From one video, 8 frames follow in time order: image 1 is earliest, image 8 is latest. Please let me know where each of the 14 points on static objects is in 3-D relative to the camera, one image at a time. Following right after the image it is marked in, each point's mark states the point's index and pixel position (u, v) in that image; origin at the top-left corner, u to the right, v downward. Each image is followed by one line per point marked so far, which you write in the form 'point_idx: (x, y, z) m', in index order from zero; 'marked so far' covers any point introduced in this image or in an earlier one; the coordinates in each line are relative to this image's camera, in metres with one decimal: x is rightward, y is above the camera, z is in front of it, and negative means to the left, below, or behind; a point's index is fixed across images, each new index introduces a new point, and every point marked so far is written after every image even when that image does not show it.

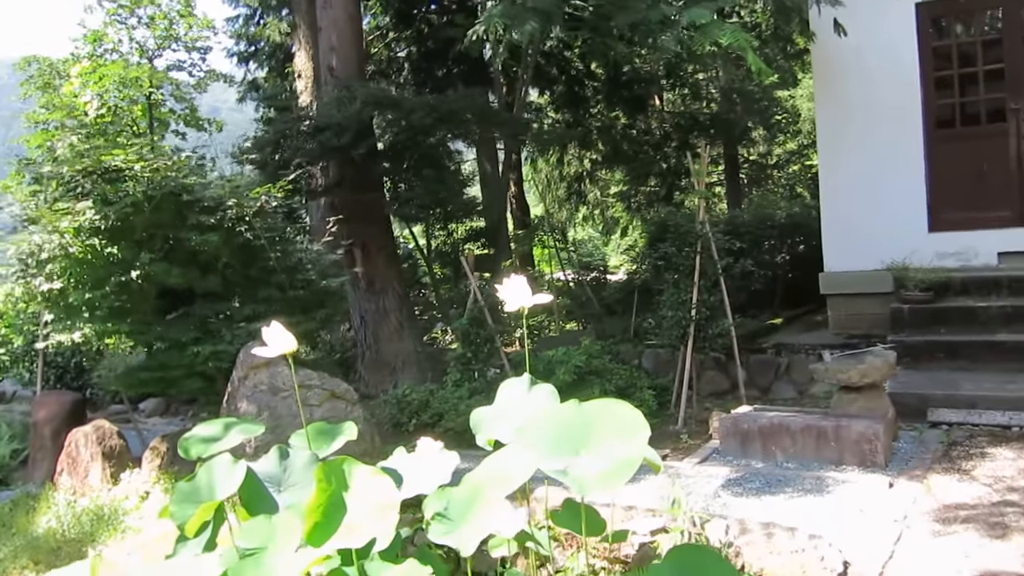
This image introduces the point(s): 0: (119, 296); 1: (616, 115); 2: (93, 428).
0: (-2.1, 0.0, +4.4) m
1: (+1.5, +2.1, +11.0) m
2: (-2.3, -0.8, +4.8) m
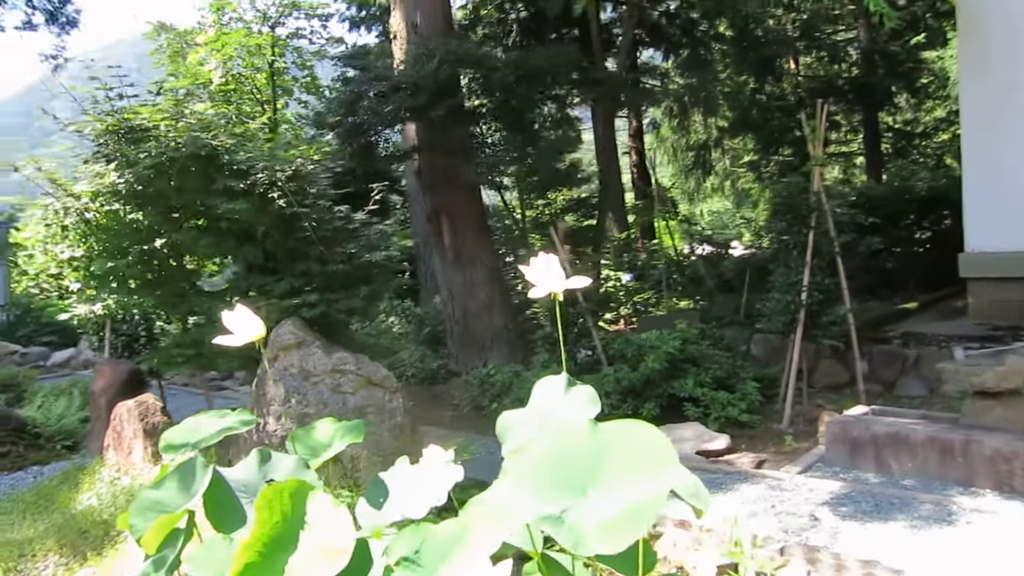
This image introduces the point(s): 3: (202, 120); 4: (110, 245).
0: (-1.8, +0.1, +4.1) m
1: (+2.7, +2.4, +10.1) m
2: (-1.9, -0.6, +4.6) m
3: (-1.7, +0.9, +4.6) m
4: (-1.9, +0.2, +4.1) m
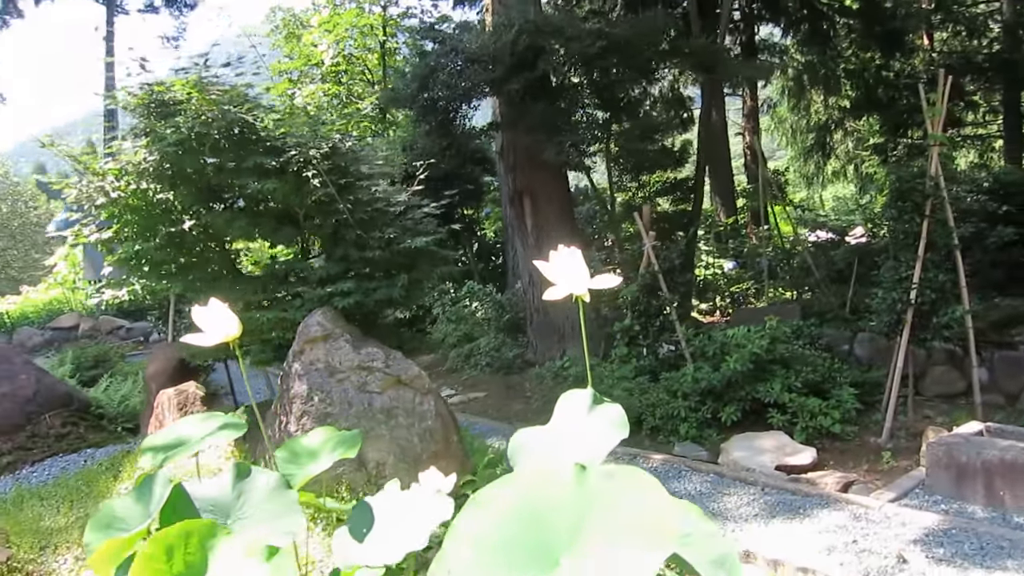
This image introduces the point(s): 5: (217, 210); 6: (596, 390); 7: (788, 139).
0: (-1.6, +0.2, +3.9) m
1: (+3.7, +2.5, +9.2) m
2: (-1.7, -0.5, +4.4) m
3: (-1.4, +1.0, +4.4) m
4: (-1.7, +0.3, +3.9) m
5: (-1.3, +0.4, +4.0) m
6: (+0.5, -0.6, +5.3) m
7: (+3.9, +2.1, +12.1) m
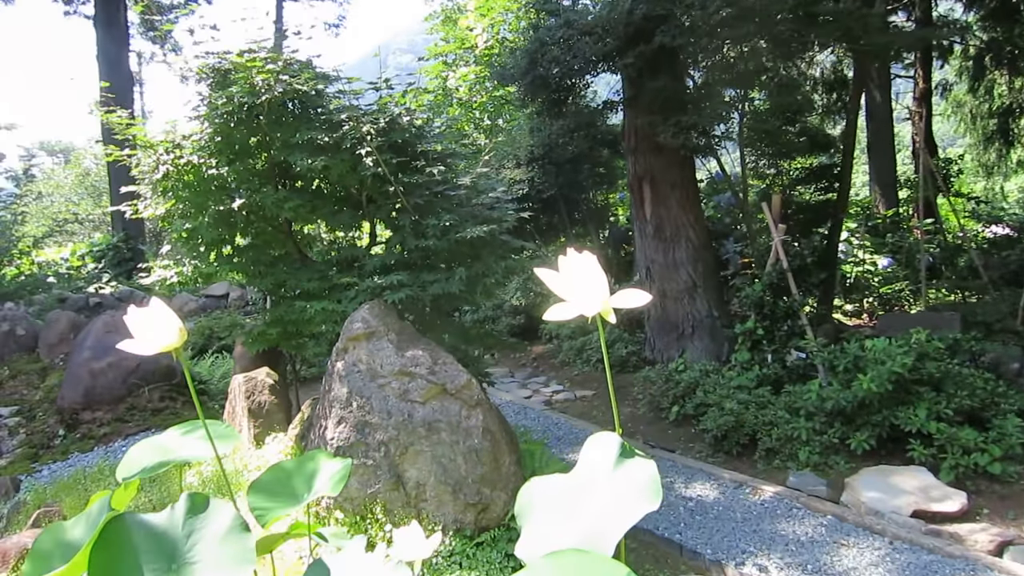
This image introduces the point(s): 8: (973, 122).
0: (-1.2, +0.2, +3.6) m
1: (+4.9, +2.4, +7.9) m
2: (-1.3, -0.4, +4.1) m
3: (-0.9, +1.1, +4.1) m
4: (-1.4, +0.3, +3.6) m
5: (-1.0, +0.4, +3.6) m
6: (+1.0, -0.6, +4.7) m
7: (+5.6, +2.0, +10.8) m
8: (+5.6, +2.1, +10.7) m
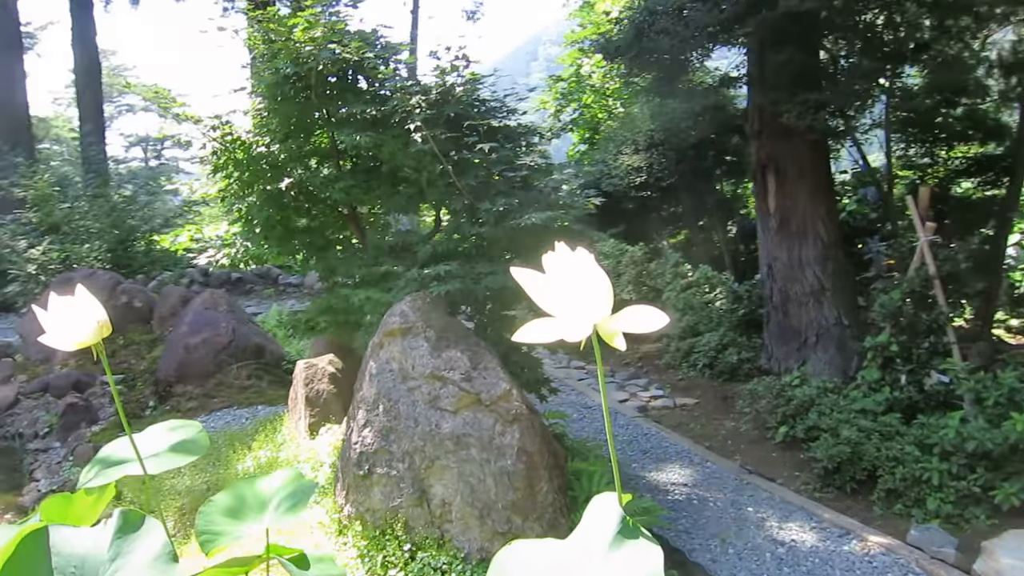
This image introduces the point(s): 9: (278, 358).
0: (-1.0, +0.3, +3.4) m
1: (+6.0, +2.2, +6.4) m
2: (-0.9, -0.3, +3.9) m
3: (-0.5, +1.1, +3.7) m
4: (-1.1, +0.4, +3.4) m
5: (-0.7, +0.5, +3.4) m
6: (+1.4, -0.6, +4.1) m
7: (+7.1, +1.9, +9.1) m
8: (+7.1, +1.9, +9.1) m
9: (-1.3, -0.4, +4.9) m
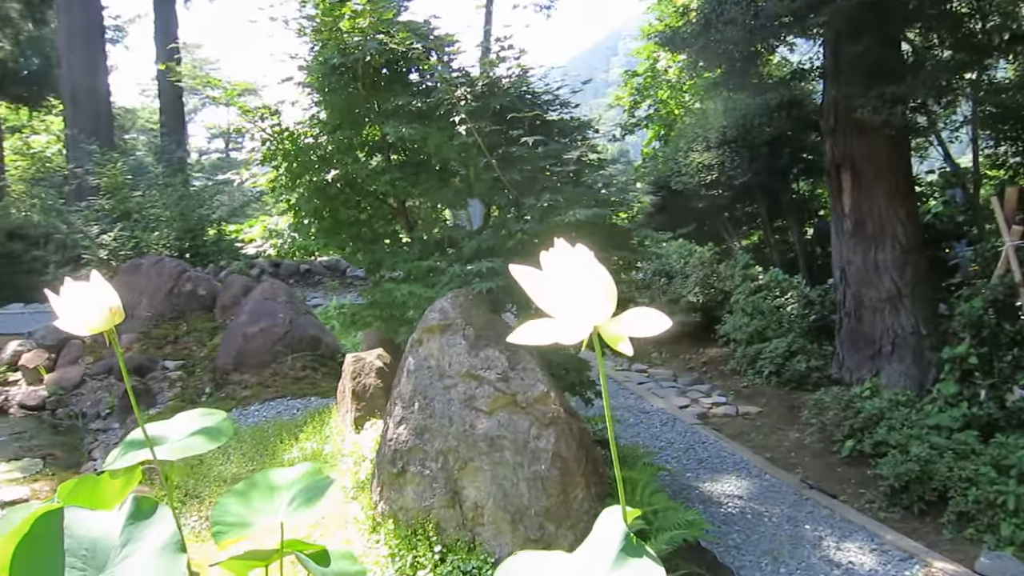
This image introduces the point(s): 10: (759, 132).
0: (-0.8, +0.3, +3.4) m
1: (+6.5, +2.1, +5.7) m
2: (-0.7, -0.3, +3.9) m
3: (-0.3, +1.1, +3.7) m
4: (-0.9, +0.5, +3.4) m
5: (-0.5, +0.5, +3.3) m
6: (+1.6, -0.7, +3.8) m
7: (+7.9, +1.7, +8.4) m
8: (+7.9, +1.7, +8.3) m
9: (-1.0, -0.4, +4.9) m
10: (+1.7, +1.1, +5.9) m
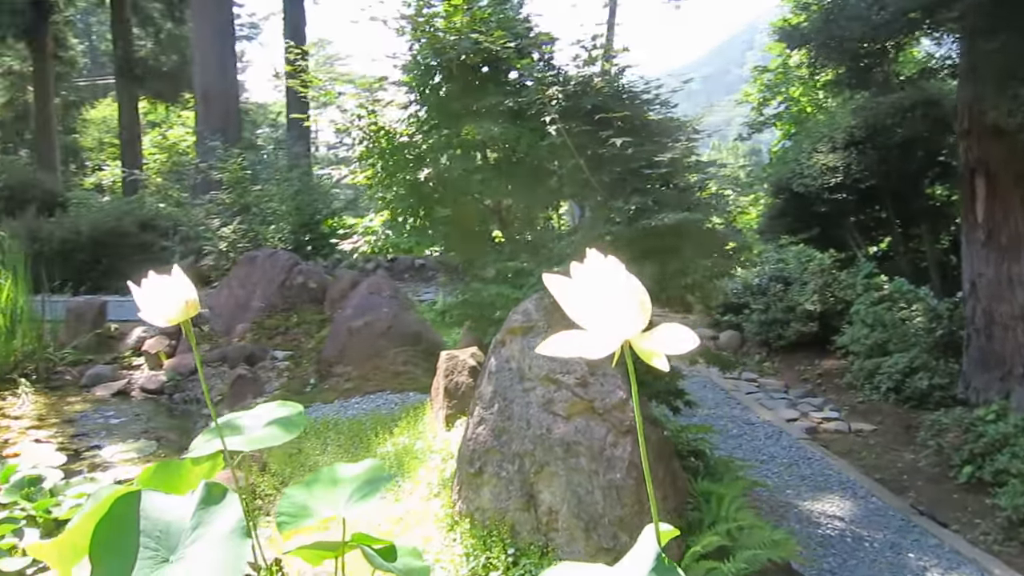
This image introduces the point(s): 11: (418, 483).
0: (-0.4, +0.3, +3.4) m
1: (+7.1, +1.9, +4.7) m
2: (-0.3, -0.3, +3.9) m
3: (+0.2, +1.1, +3.7) m
4: (-0.5, +0.5, +3.5) m
5: (-0.1, +0.5, +3.3) m
6: (+2.0, -0.7, +3.5) m
7: (+8.9, +1.4, +7.1) m
8: (+8.9, +1.5, +7.0) m
9: (-0.4, -0.3, +5.0) m
10: (+2.4, +1.0, +5.6) m
11: (-0.3, -0.7, +3.1) m
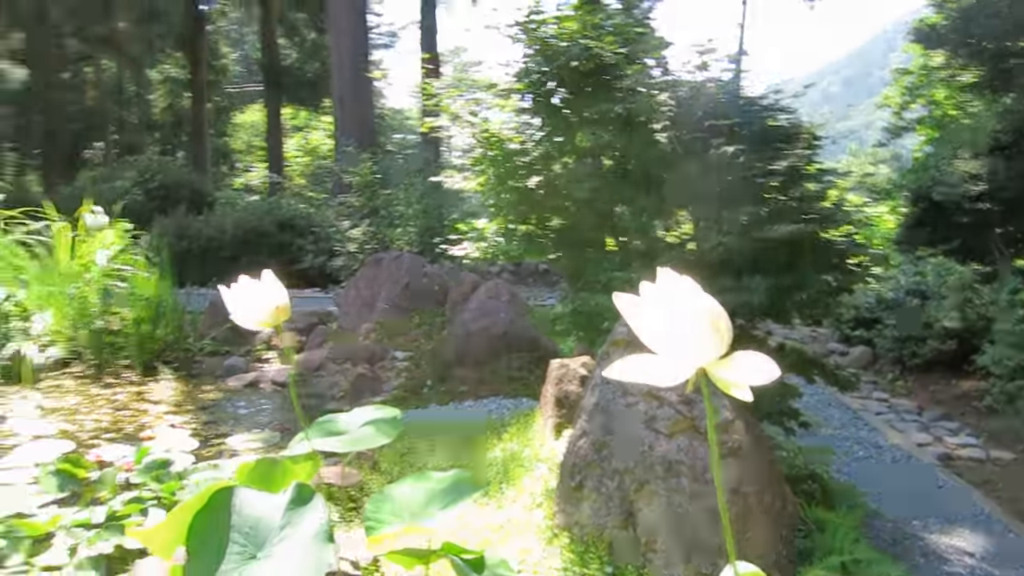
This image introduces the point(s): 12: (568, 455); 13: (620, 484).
0: (0.0, +0.3, +3.4) m
1: (+7.7, +1.7, +3.6) m
2: (+0.2, -0.3, +3.9) m
3: (+0.6, +1.1, +3.6) m
4: (-0.1, +0.5, +3.5) m
5: (+0.3, +0.5, +3.3) m
6: (+2.4, -0.8, +3.1) m
7: (+9.8, +1.2, +5.7) m
8: (+9.8, +1.2, +5.6) m
9: (+0.2, -0.4, +5.0) m
10: (+3.2, +0.9, +5.1) m
11: (0.0, -0.7, +3.1) m
12: (+0.2, -0.5, +2.7) m
13: (+0.3, -0.6, +2.5) m
